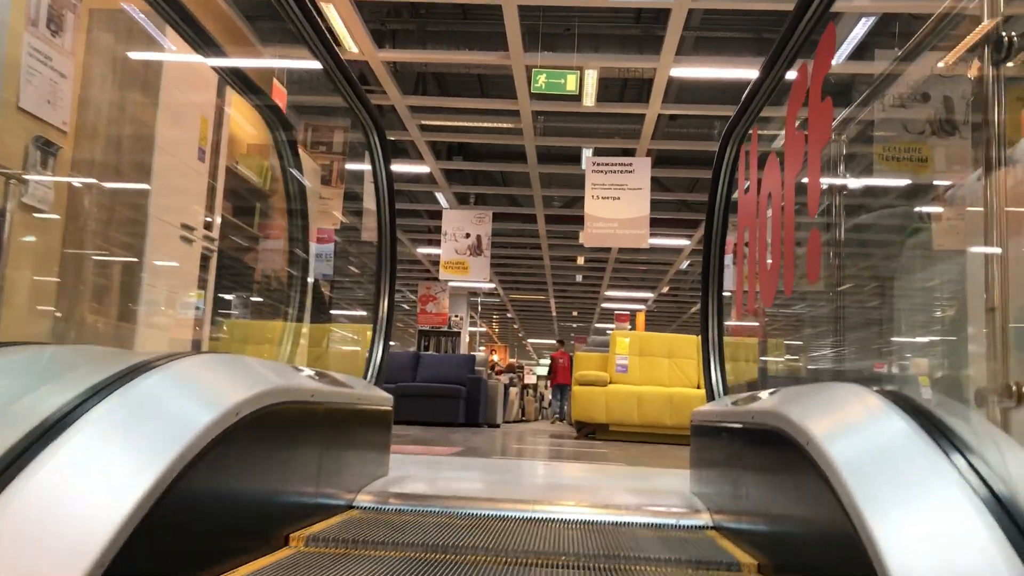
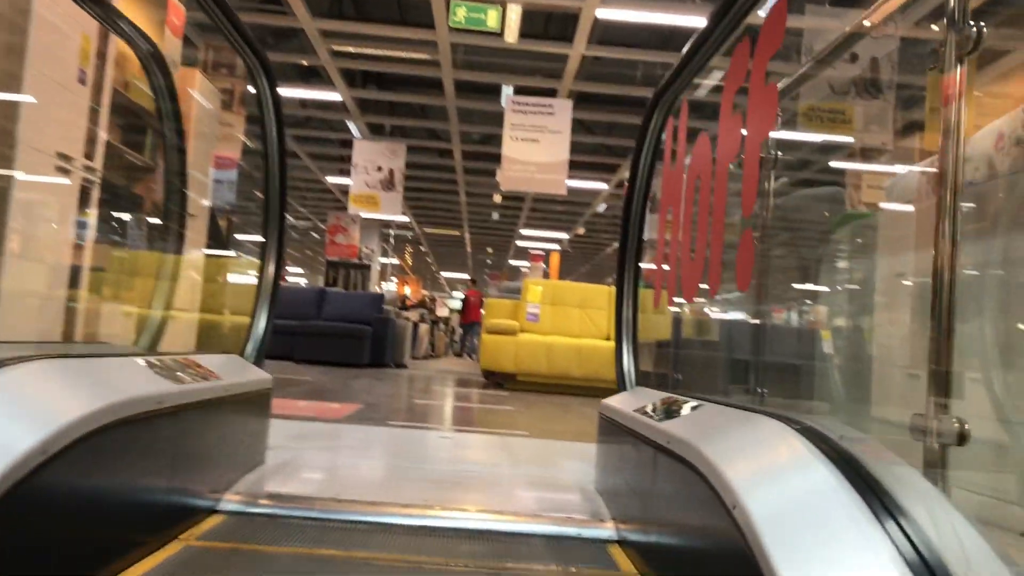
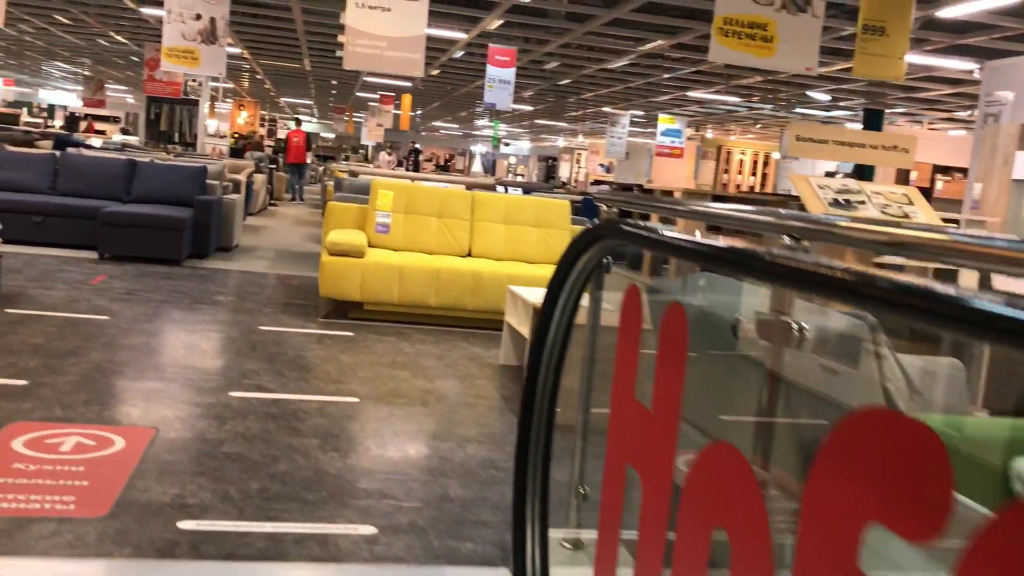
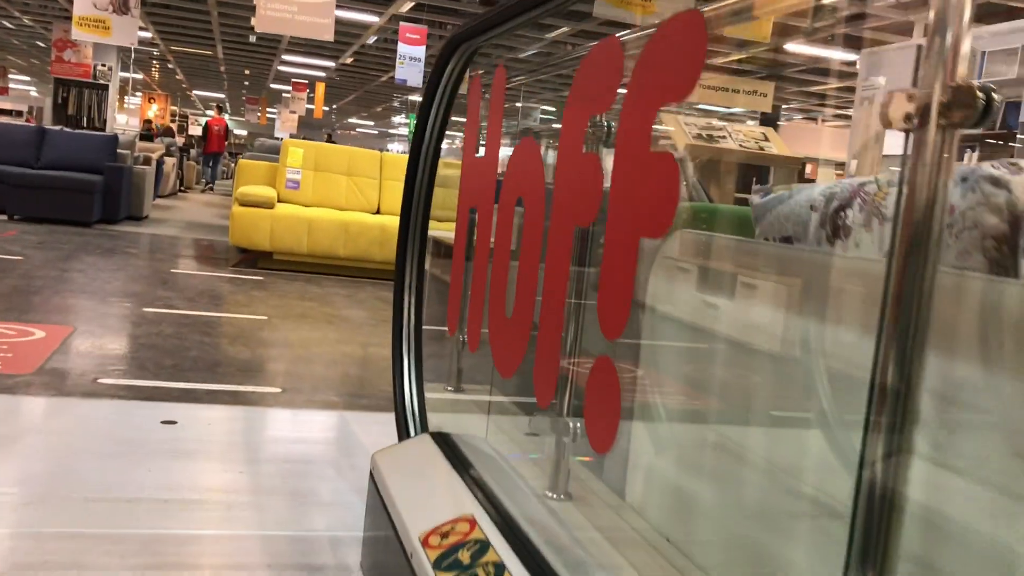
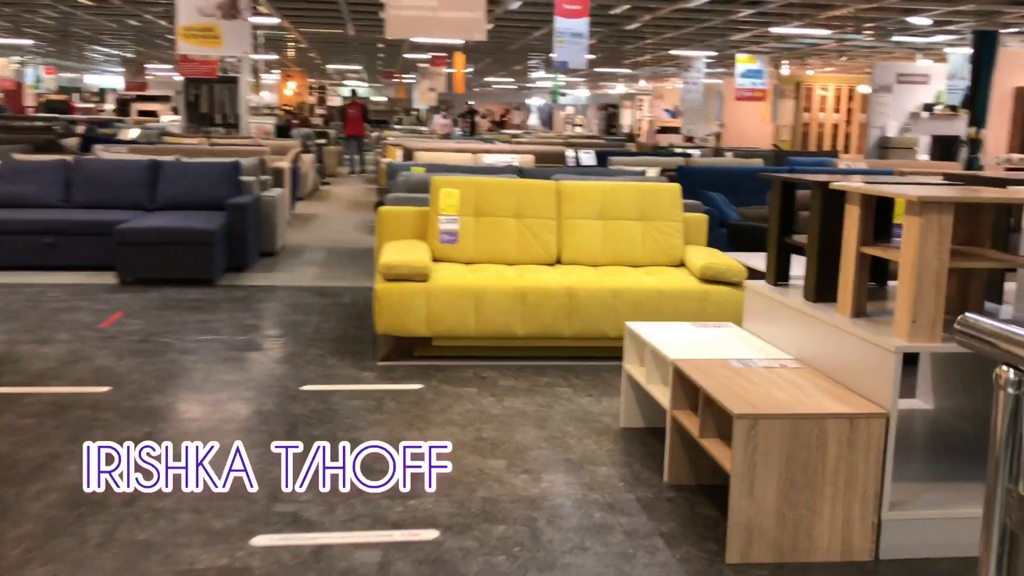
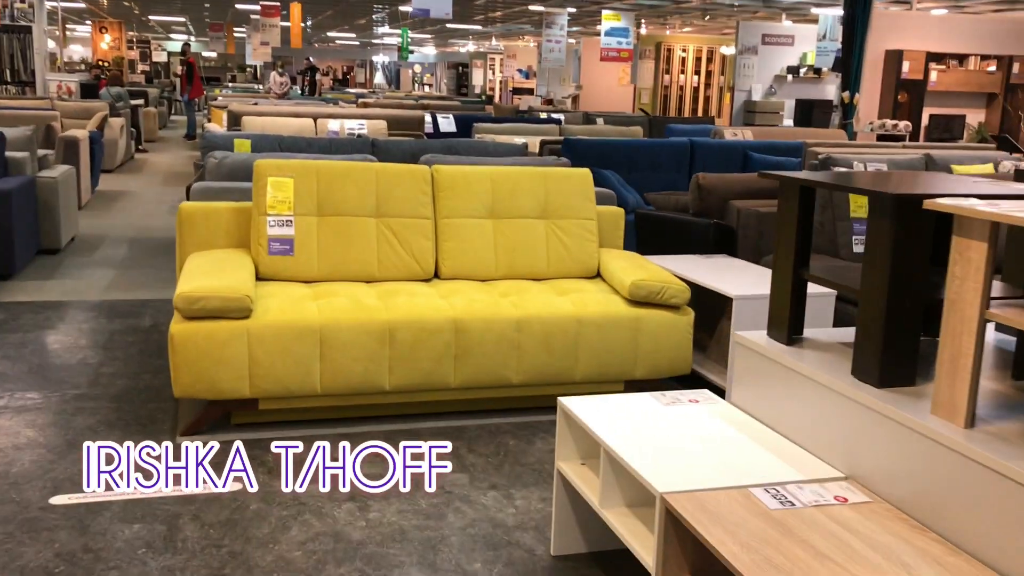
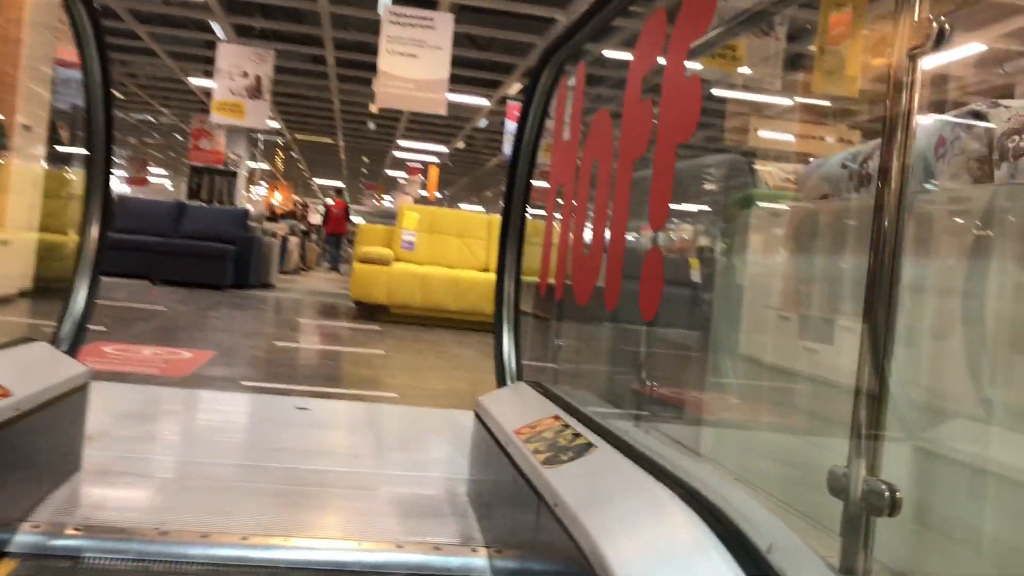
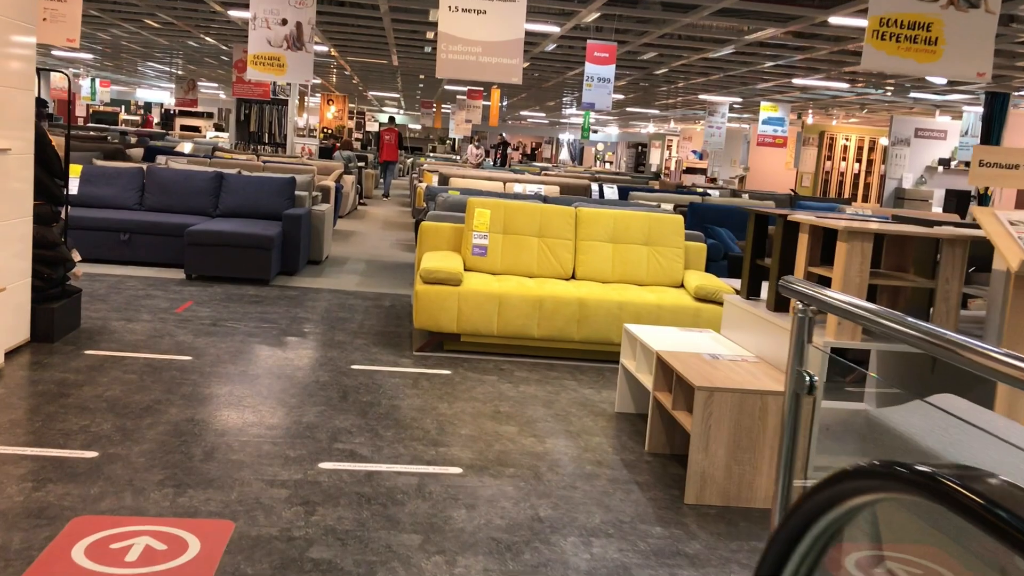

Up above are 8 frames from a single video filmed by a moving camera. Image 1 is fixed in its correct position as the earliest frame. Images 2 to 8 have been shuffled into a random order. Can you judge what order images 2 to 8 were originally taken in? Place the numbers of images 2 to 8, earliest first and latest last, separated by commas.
2, 7, 4, 3, 8, 5, 6
